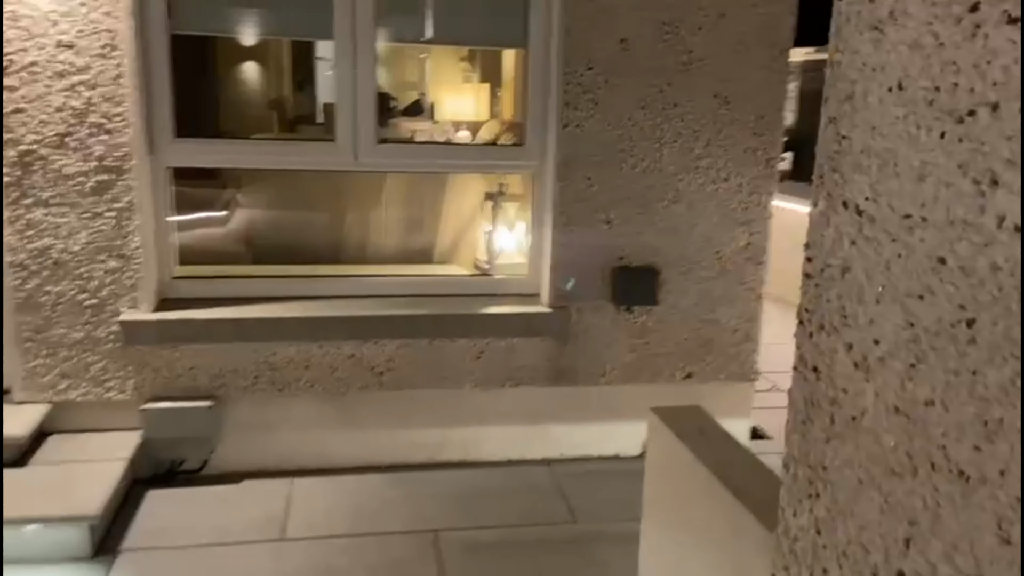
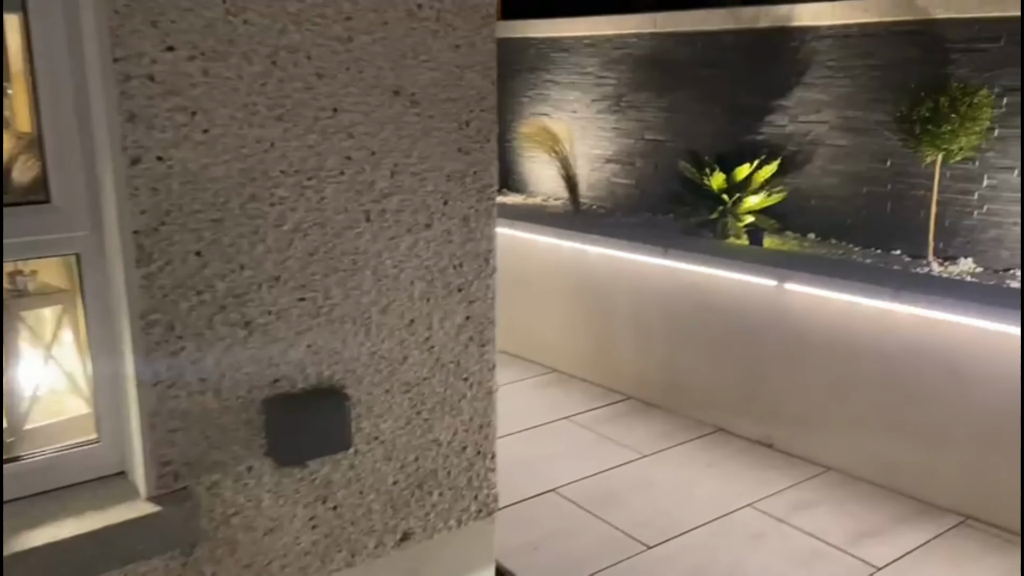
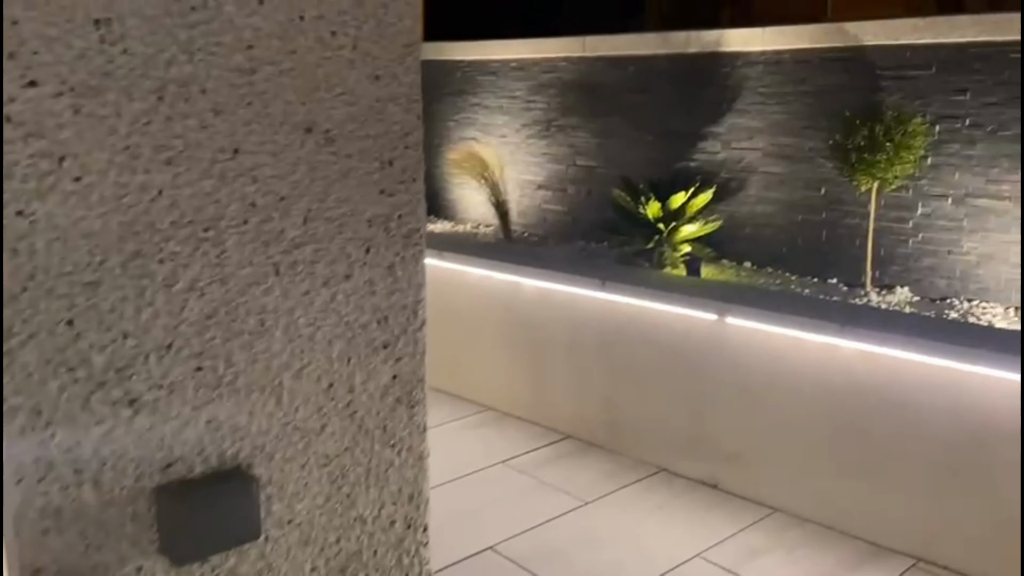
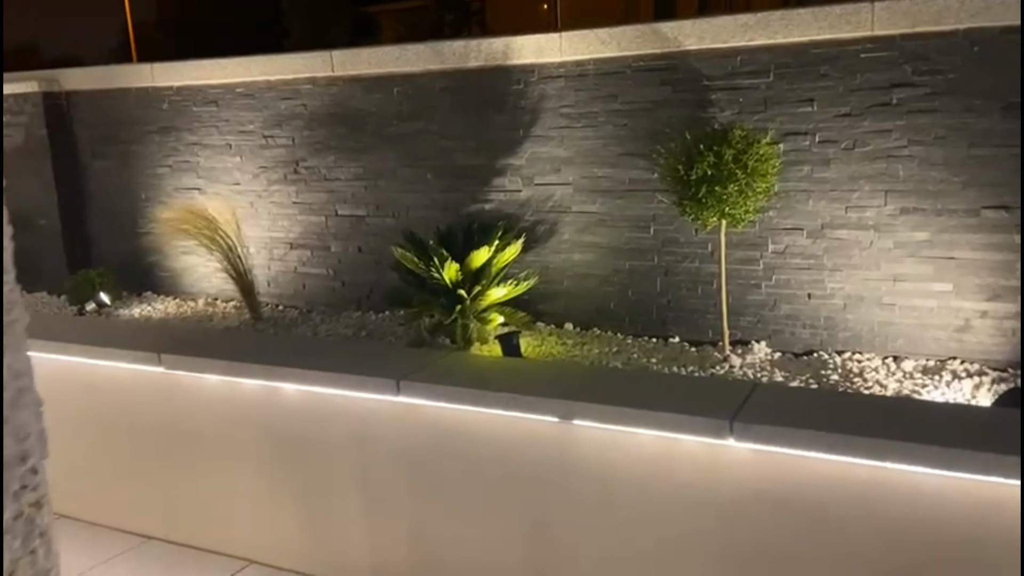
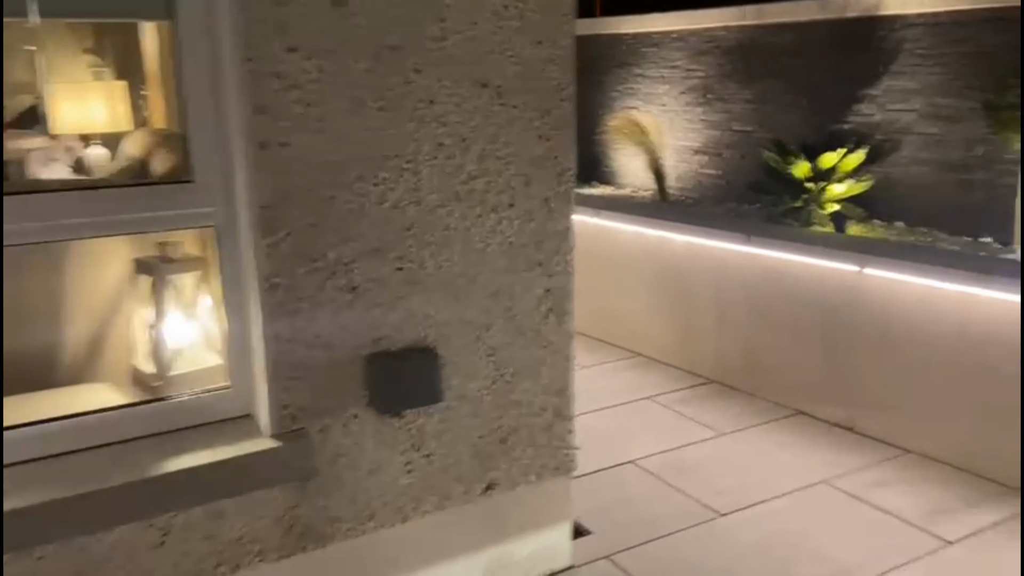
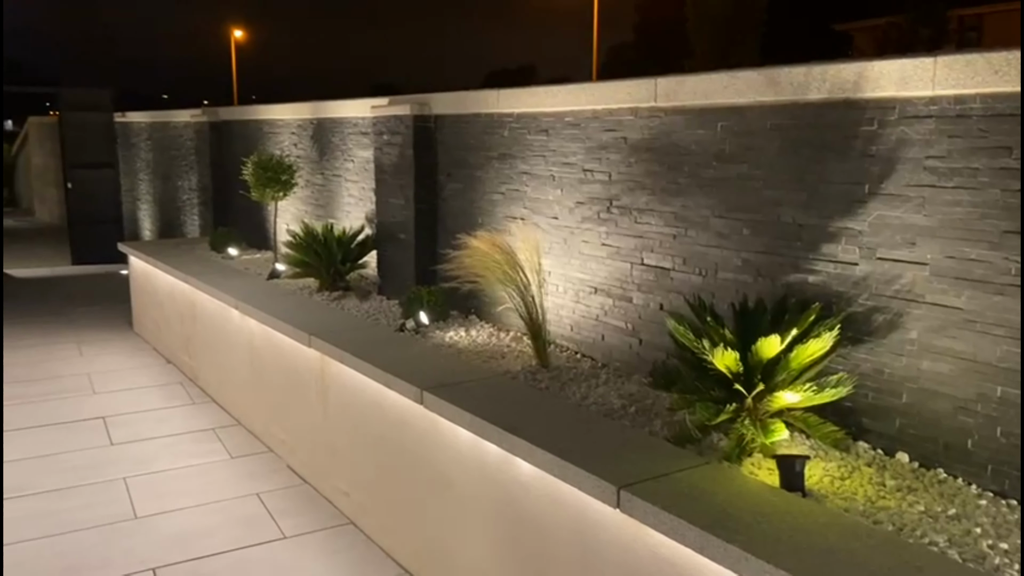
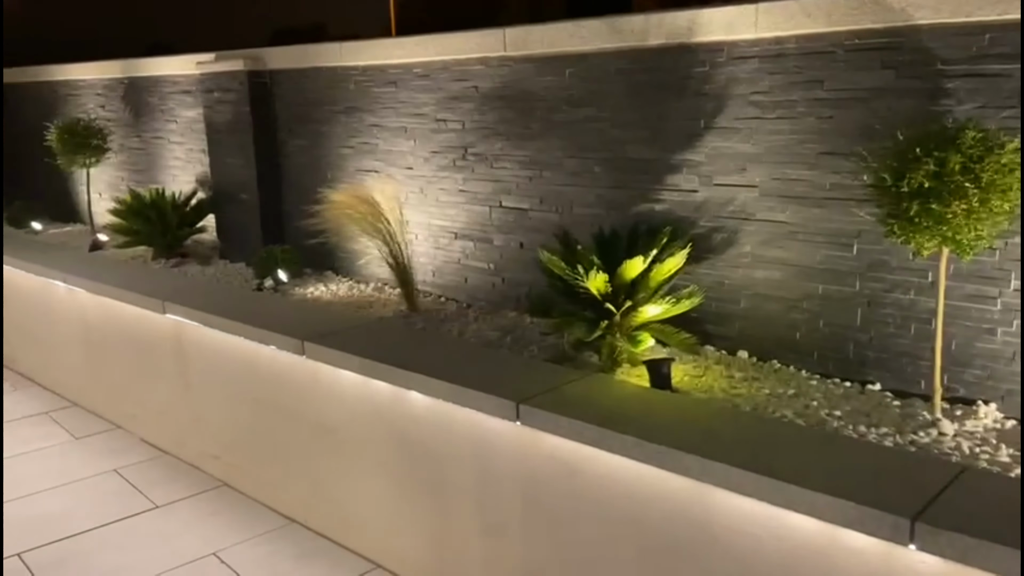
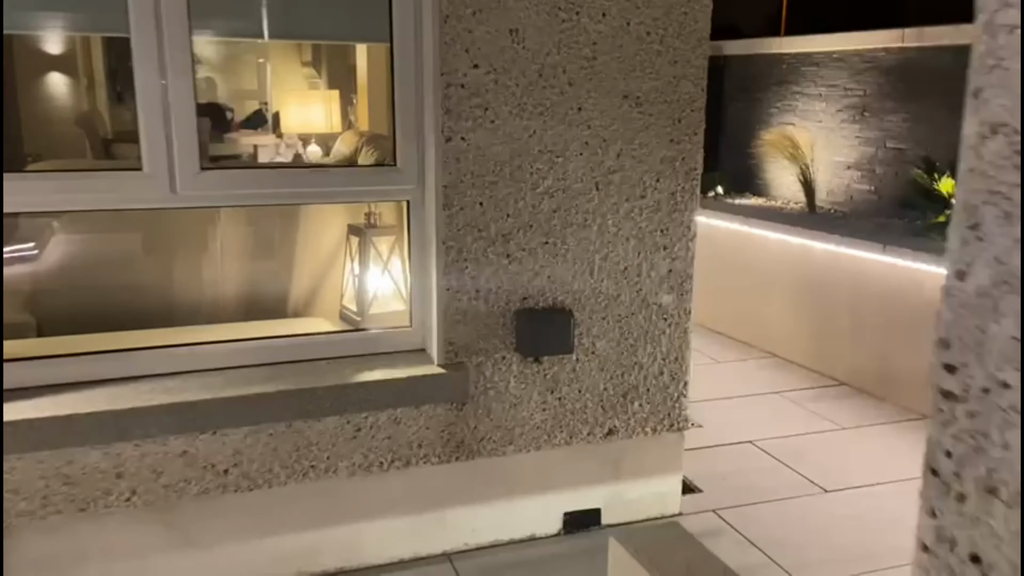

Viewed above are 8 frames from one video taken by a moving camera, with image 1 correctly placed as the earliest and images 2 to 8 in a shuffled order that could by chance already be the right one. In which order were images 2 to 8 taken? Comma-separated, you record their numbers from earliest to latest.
8, 5, 2, 3, 4, 7, 6
